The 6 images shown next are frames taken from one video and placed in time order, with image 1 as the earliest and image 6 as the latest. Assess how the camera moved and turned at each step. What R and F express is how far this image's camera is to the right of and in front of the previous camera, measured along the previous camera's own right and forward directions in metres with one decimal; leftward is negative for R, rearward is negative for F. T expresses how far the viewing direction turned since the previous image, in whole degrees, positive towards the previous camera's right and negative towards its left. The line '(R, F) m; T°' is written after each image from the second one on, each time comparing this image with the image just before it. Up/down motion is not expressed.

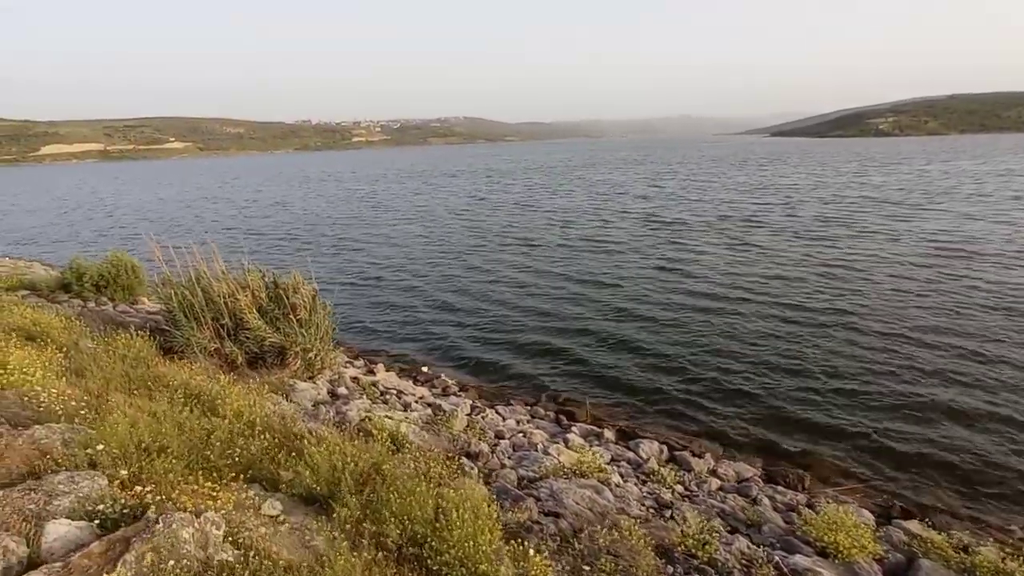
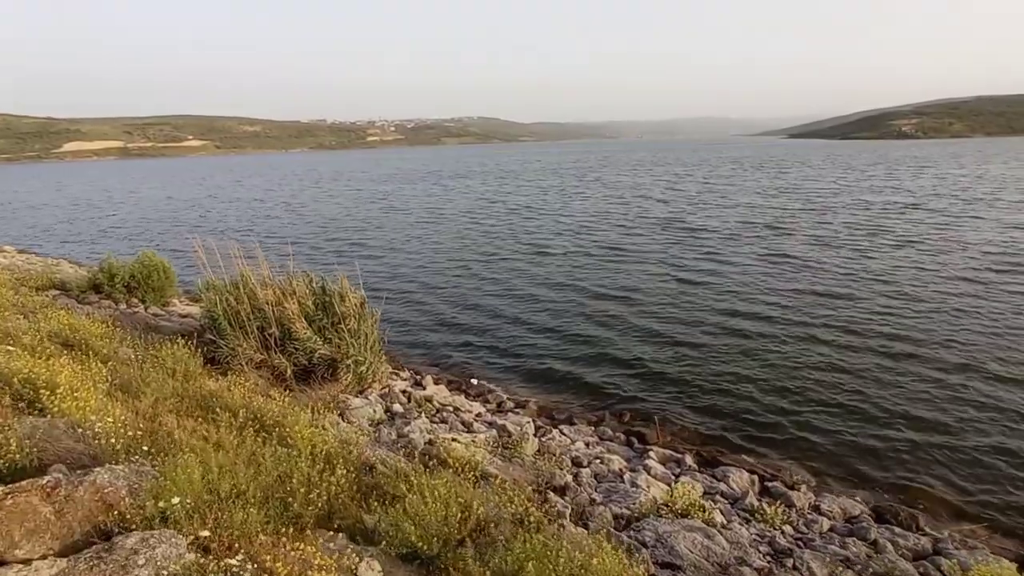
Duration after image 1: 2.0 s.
(-1.0, +0.9) m; -1°
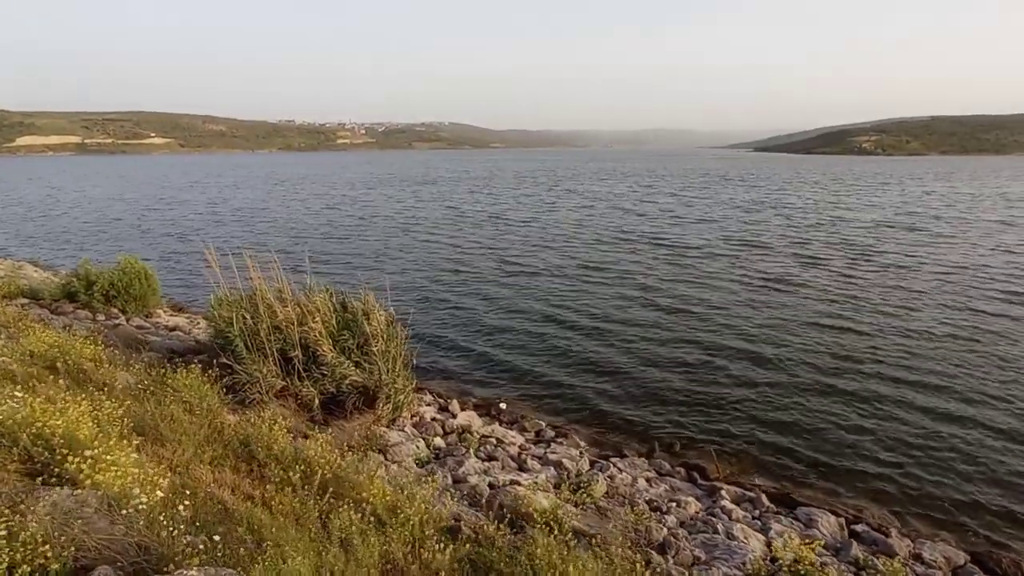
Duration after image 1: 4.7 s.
(-1.4, +1.1) m; +3°
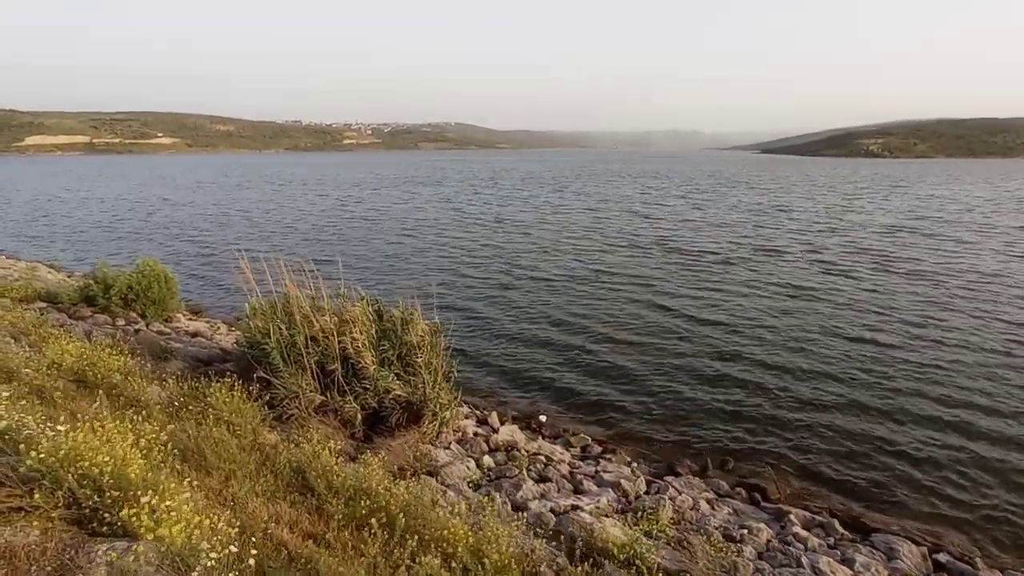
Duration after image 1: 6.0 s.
(-0.7, +0.6) m; 0°
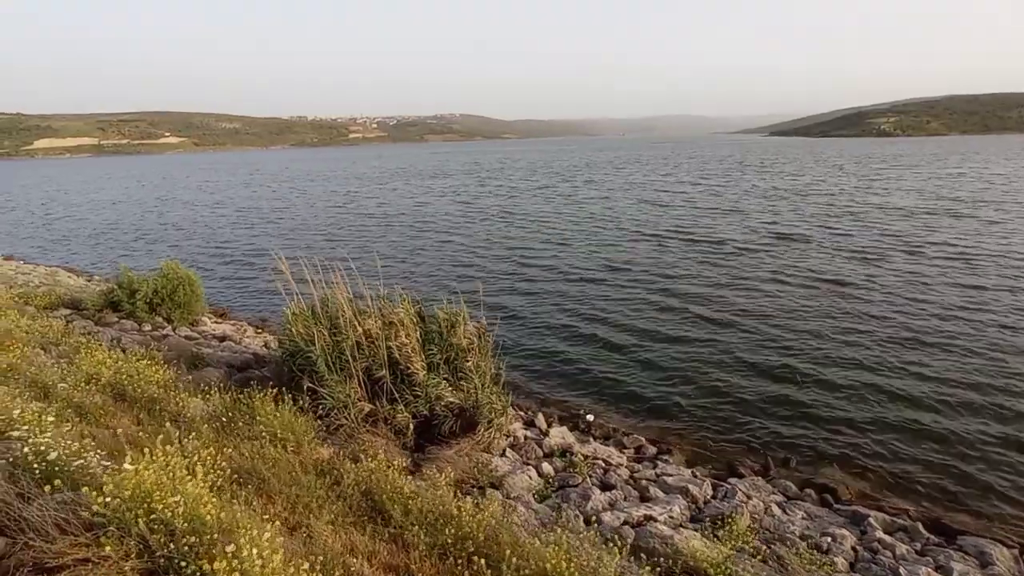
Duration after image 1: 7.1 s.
(-0.6, +0.5) m; -1°
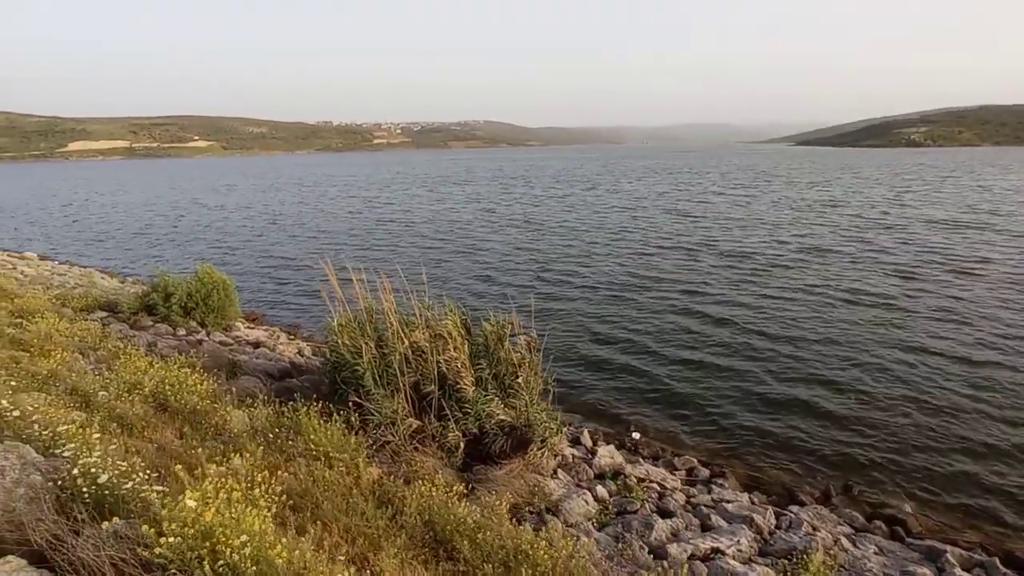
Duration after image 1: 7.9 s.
(-0.5, +0.4) m; -2°
